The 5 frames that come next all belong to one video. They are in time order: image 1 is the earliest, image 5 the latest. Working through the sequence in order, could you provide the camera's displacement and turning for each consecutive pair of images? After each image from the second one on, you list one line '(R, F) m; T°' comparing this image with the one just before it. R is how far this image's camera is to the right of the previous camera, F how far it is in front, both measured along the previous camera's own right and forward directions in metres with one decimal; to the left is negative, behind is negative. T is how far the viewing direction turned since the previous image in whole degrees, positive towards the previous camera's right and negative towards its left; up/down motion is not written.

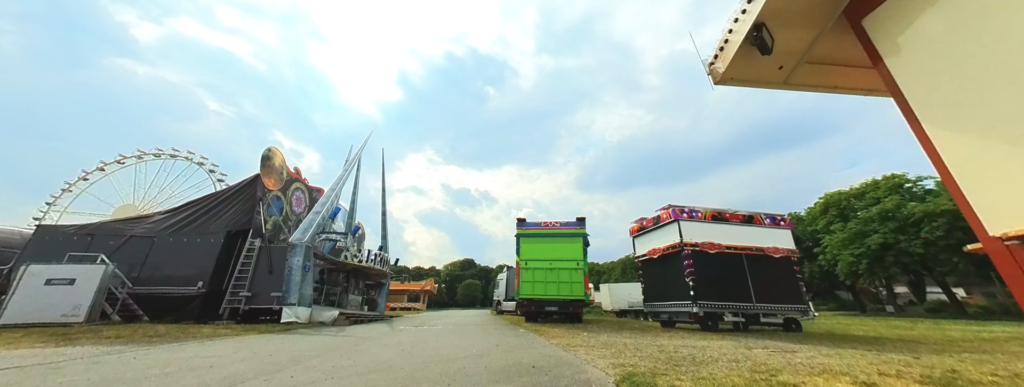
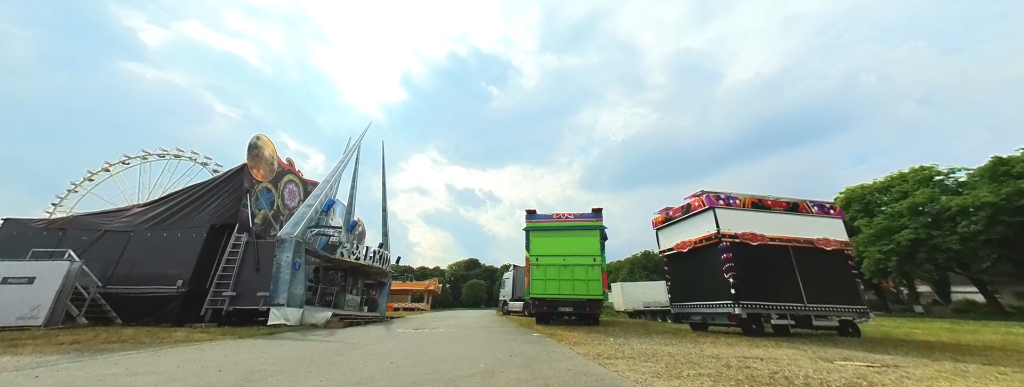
(-0.2, +1.3) m; -1°
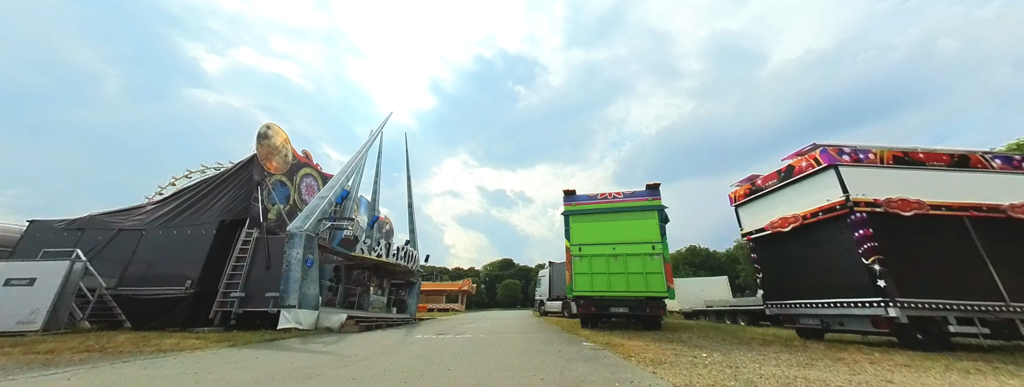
(-0.1, +2.2) m; -6°
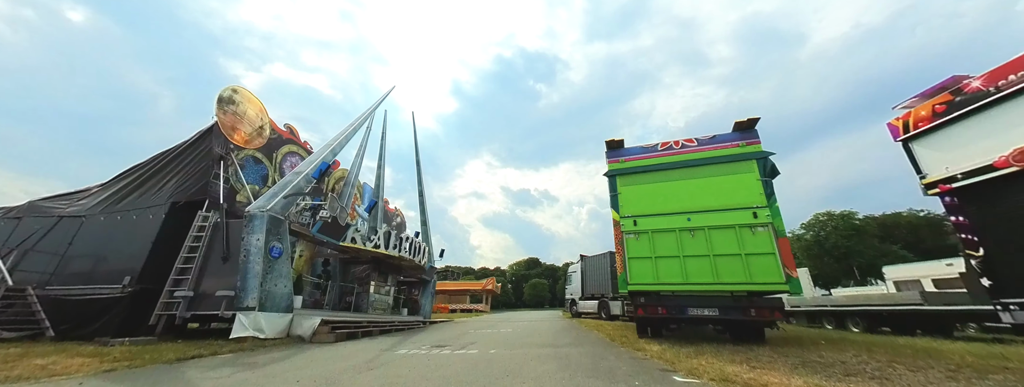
(0.0, +3.2) m; -4°
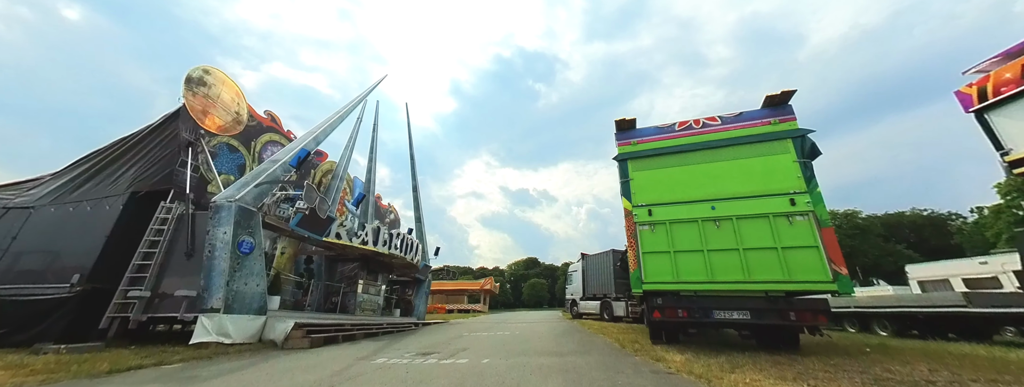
(0.0, +0.9) m; 0°
